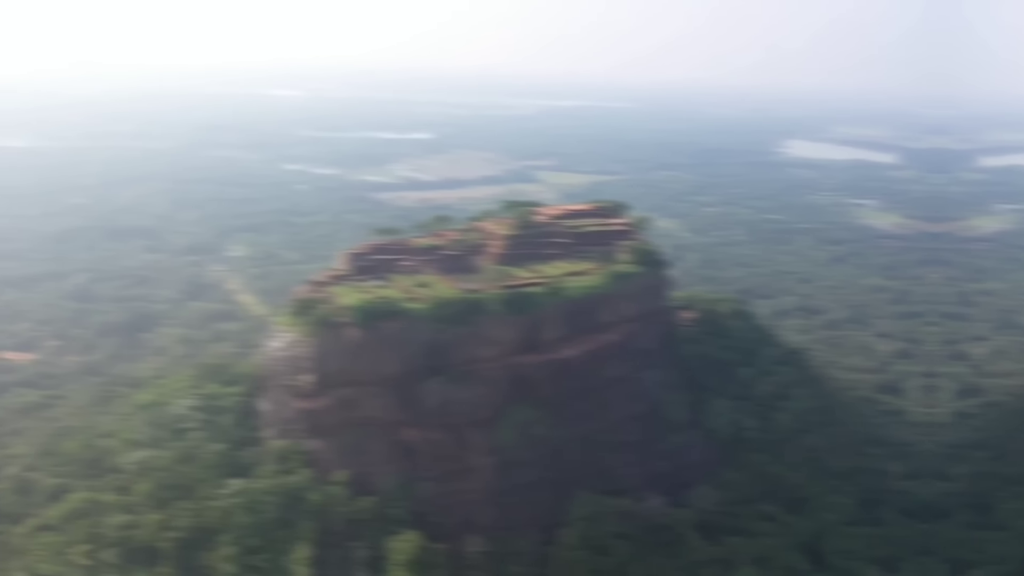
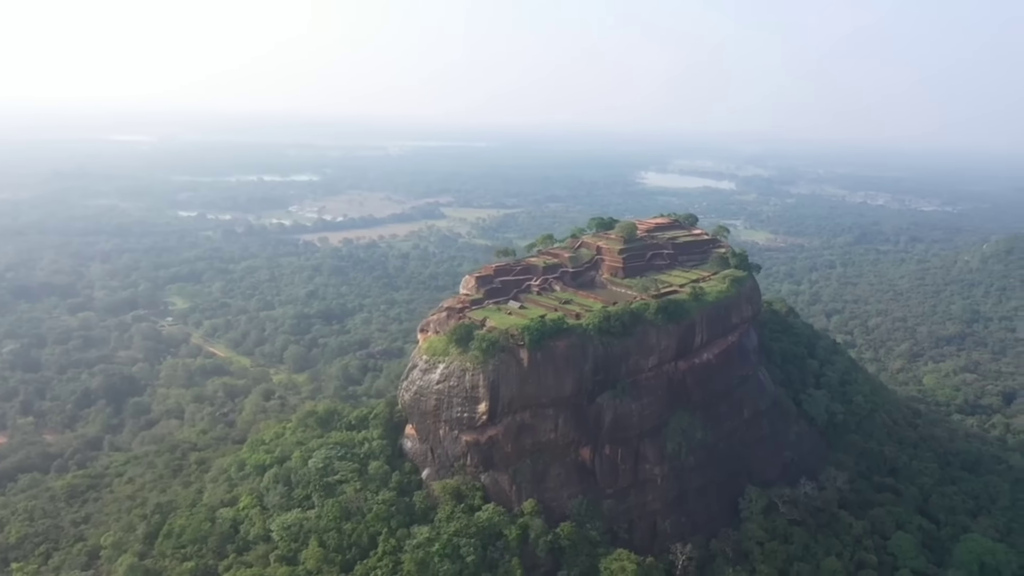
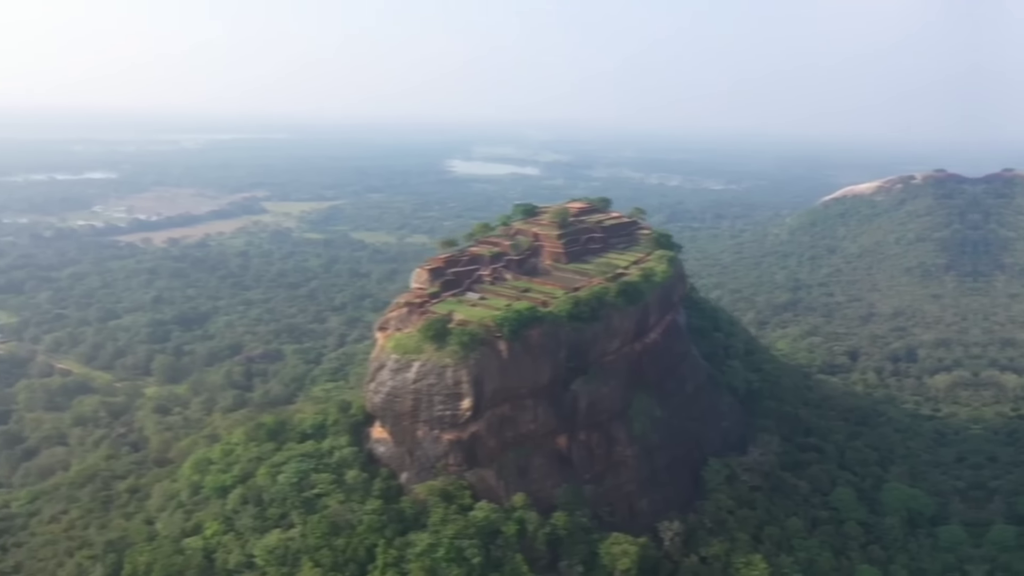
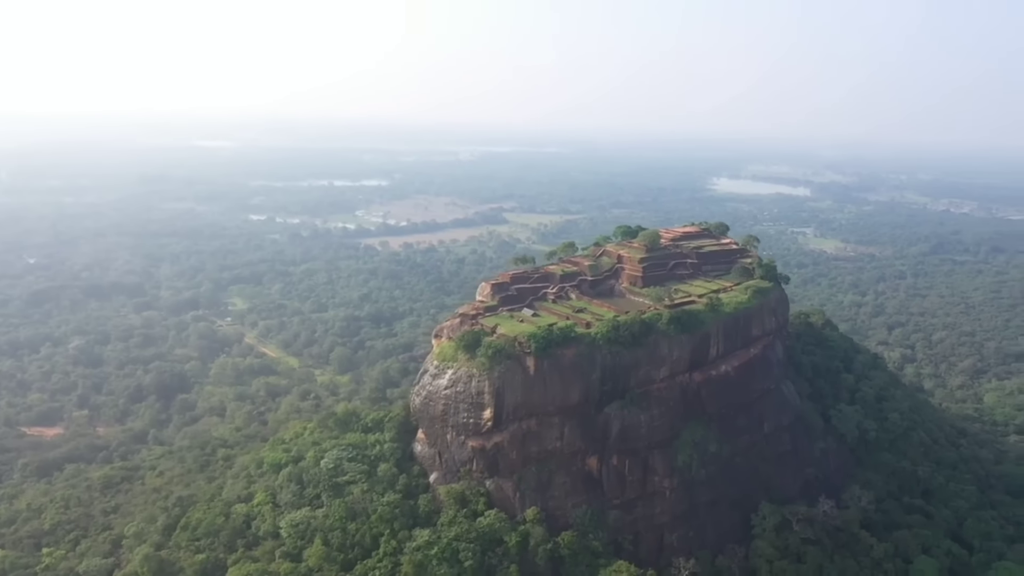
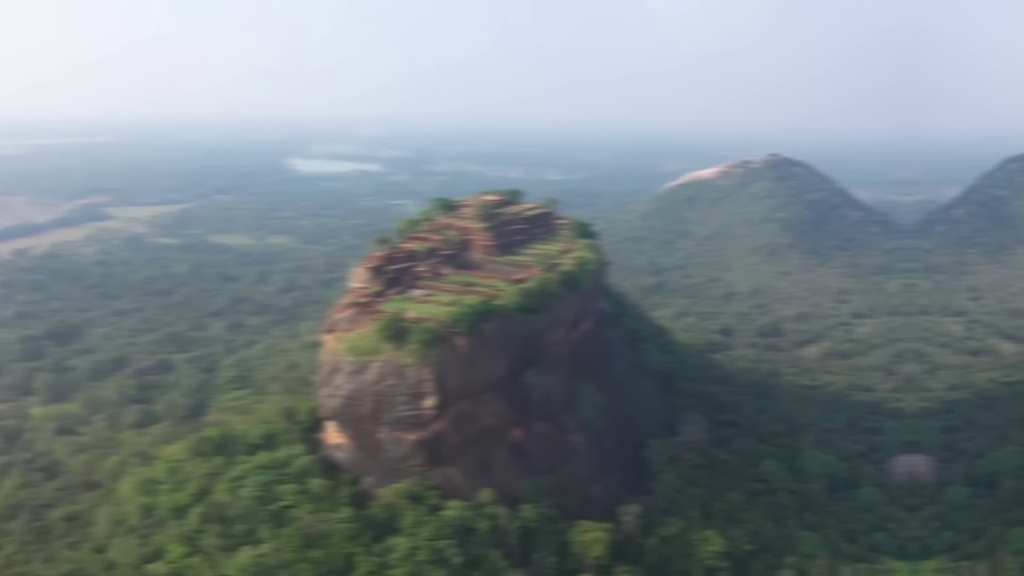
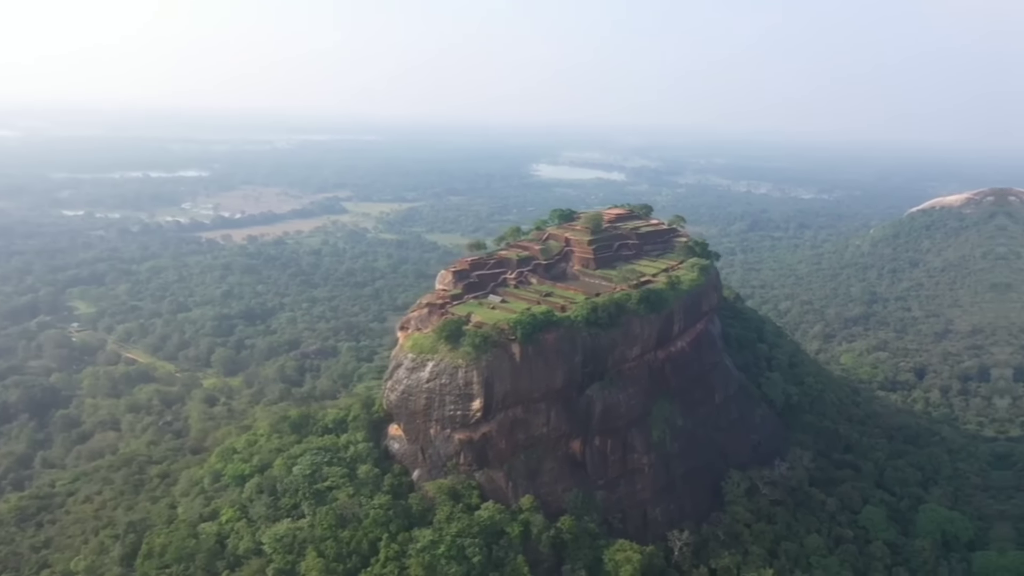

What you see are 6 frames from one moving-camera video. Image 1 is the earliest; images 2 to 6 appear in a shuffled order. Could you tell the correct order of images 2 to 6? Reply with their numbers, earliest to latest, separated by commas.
4, 2, 6, 3, 5
